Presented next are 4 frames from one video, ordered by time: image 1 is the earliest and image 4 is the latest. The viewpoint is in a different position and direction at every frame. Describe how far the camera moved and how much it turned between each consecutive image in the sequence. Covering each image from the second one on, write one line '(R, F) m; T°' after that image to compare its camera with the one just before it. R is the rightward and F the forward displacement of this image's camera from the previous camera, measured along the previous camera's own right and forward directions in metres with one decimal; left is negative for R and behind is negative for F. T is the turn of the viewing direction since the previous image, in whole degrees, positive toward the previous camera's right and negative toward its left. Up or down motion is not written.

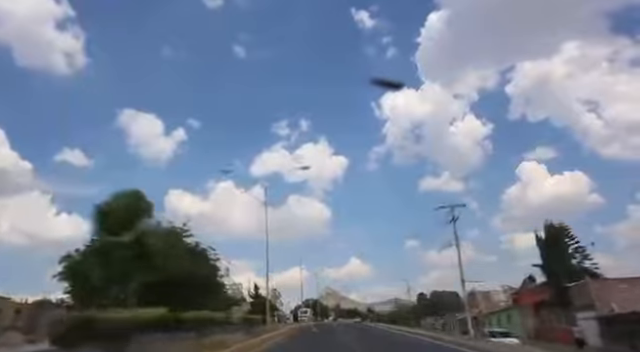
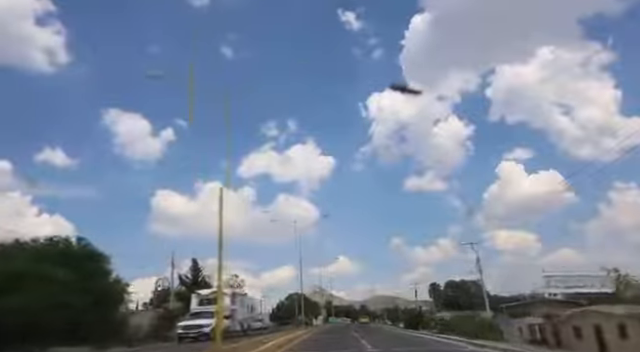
(+1.6, +1.9) m; -2°
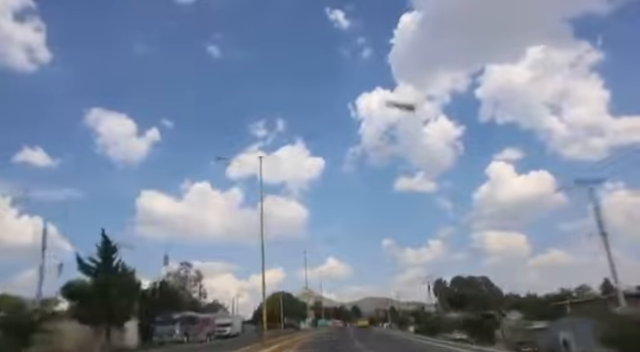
(+0.1, +2.1) m; +1°
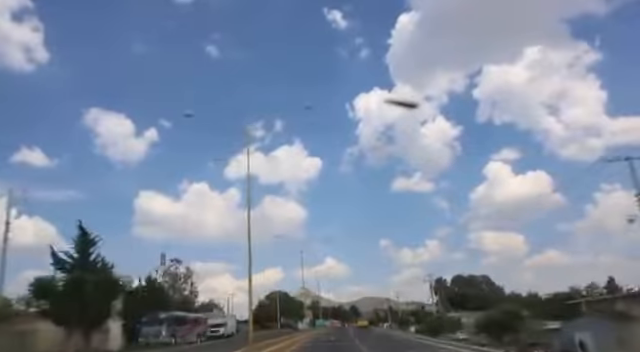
(-0.2, -0.1) m; 0°
